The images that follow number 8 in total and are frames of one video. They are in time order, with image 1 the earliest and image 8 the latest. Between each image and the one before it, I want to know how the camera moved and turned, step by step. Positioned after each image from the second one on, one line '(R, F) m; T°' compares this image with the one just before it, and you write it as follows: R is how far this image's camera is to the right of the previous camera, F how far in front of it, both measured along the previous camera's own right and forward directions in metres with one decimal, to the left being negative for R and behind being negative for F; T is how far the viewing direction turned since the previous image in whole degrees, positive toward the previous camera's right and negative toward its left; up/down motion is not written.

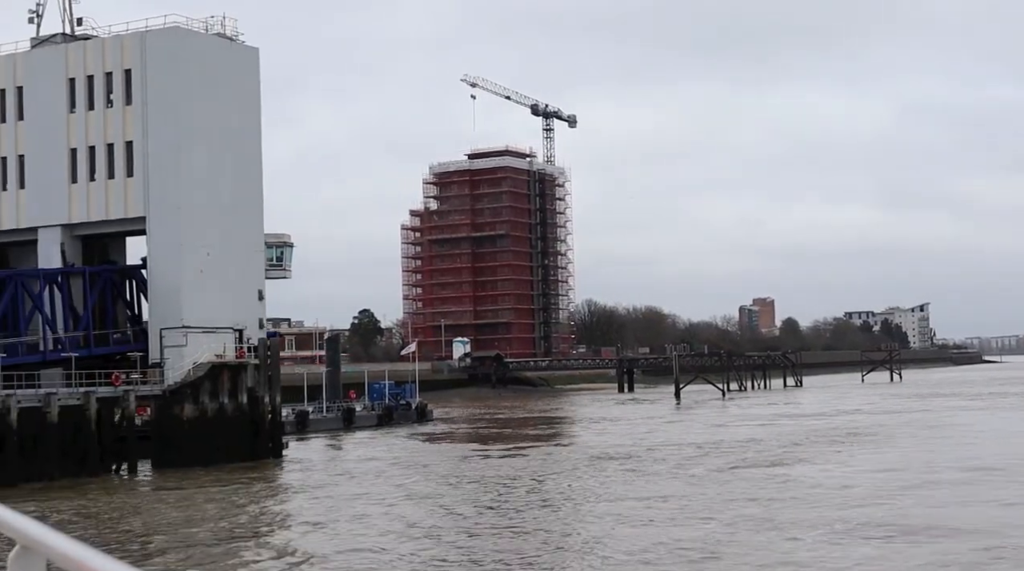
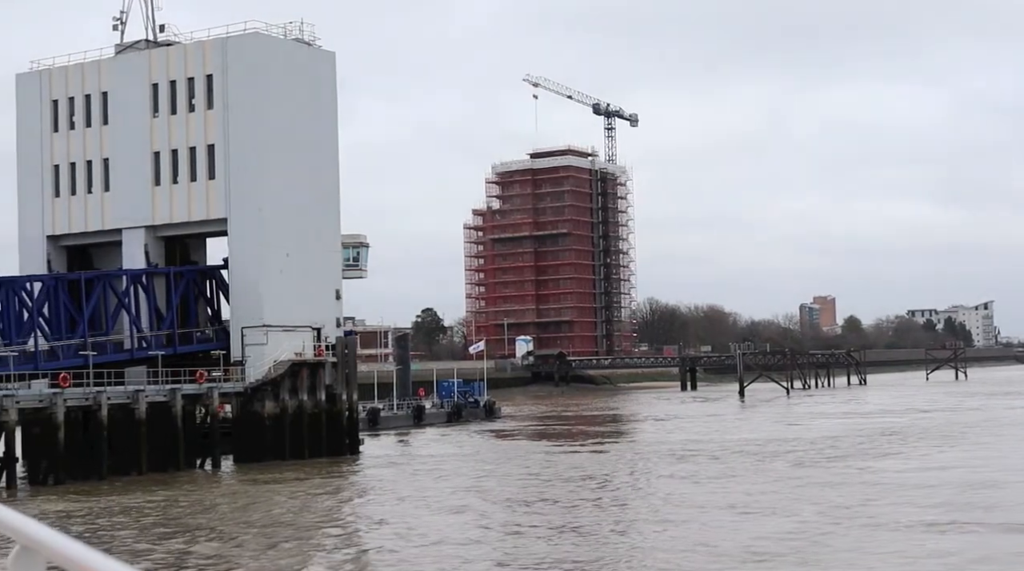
(-0.5, -1.0) m; -2°
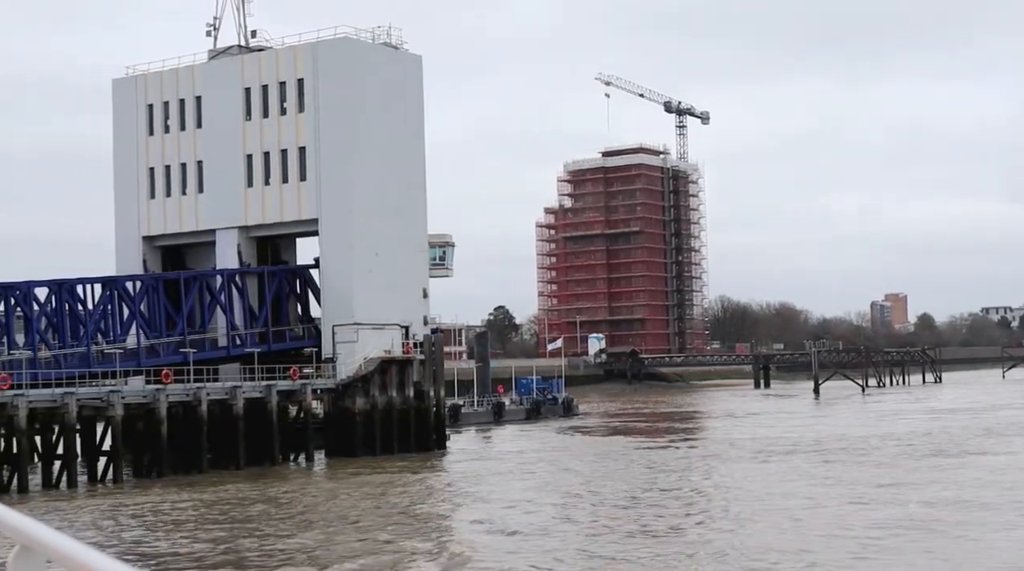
(-0.6, -1.1) m; -2°
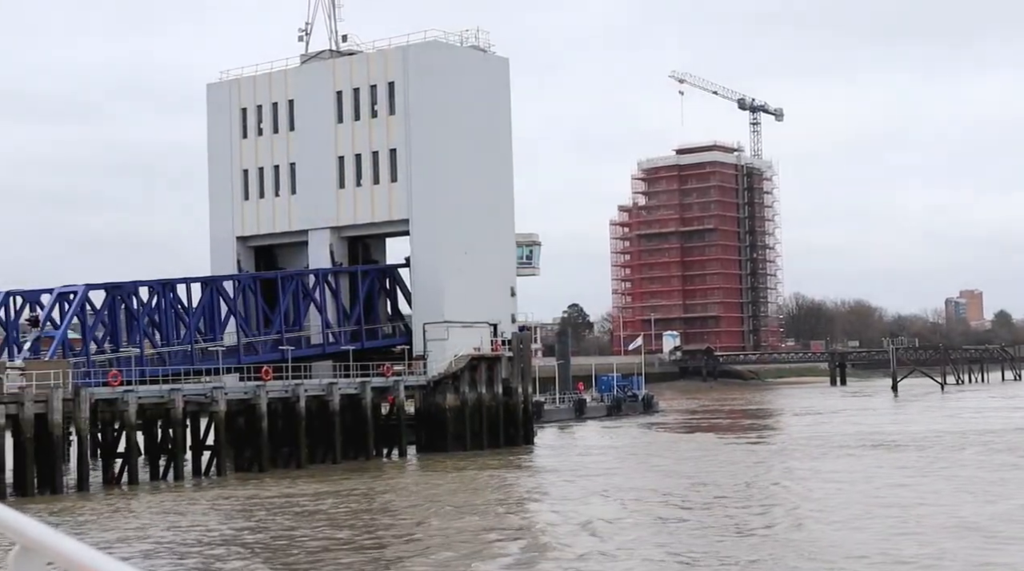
(-0.6, -1.0) m; -2°
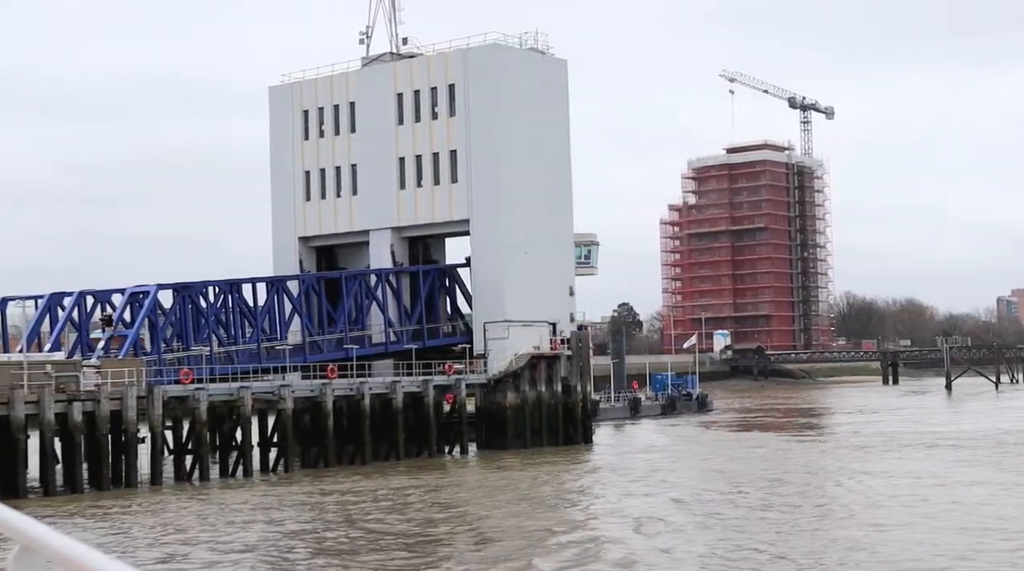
(-0.4, -0.7) m; -2°
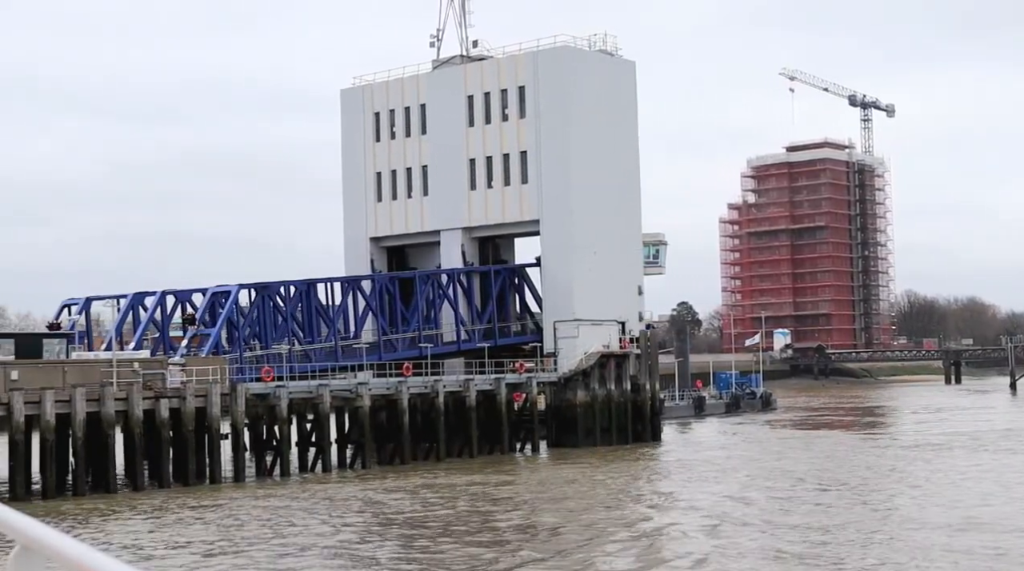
(-0.5, -0.8) m; -2°
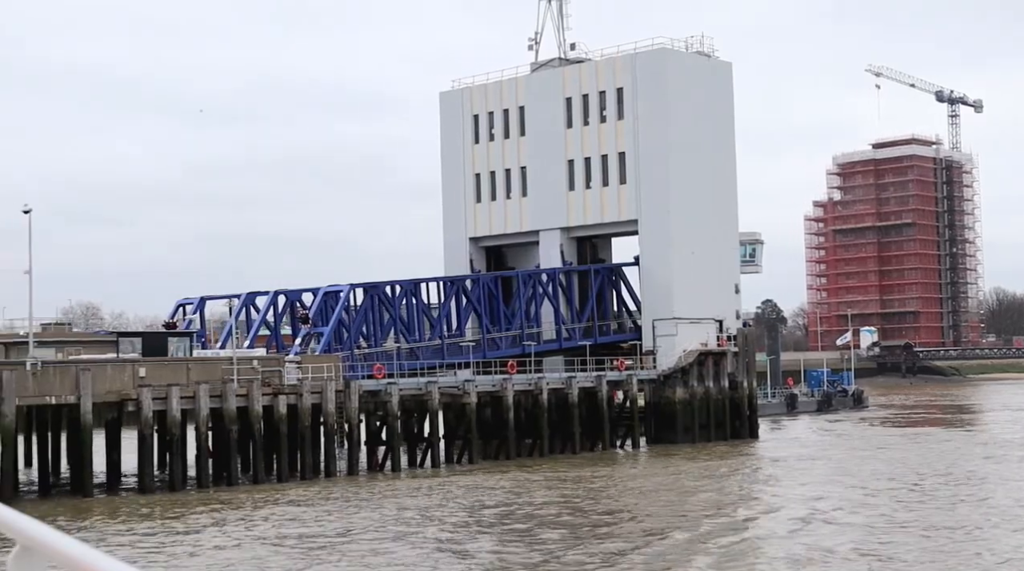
(-0.7, -1.1) m; -3°
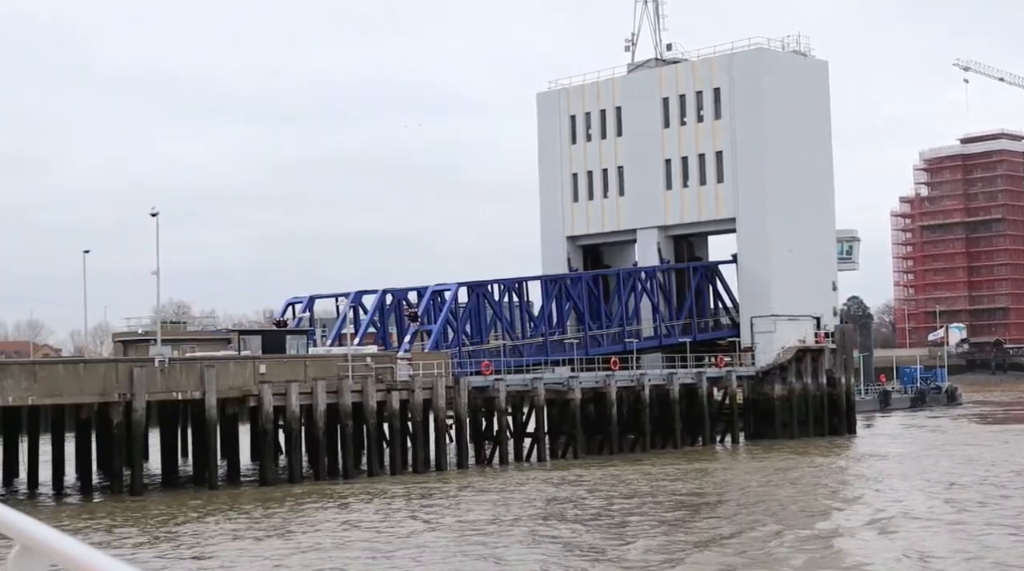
(-0.7, -1.0) m; -3°
